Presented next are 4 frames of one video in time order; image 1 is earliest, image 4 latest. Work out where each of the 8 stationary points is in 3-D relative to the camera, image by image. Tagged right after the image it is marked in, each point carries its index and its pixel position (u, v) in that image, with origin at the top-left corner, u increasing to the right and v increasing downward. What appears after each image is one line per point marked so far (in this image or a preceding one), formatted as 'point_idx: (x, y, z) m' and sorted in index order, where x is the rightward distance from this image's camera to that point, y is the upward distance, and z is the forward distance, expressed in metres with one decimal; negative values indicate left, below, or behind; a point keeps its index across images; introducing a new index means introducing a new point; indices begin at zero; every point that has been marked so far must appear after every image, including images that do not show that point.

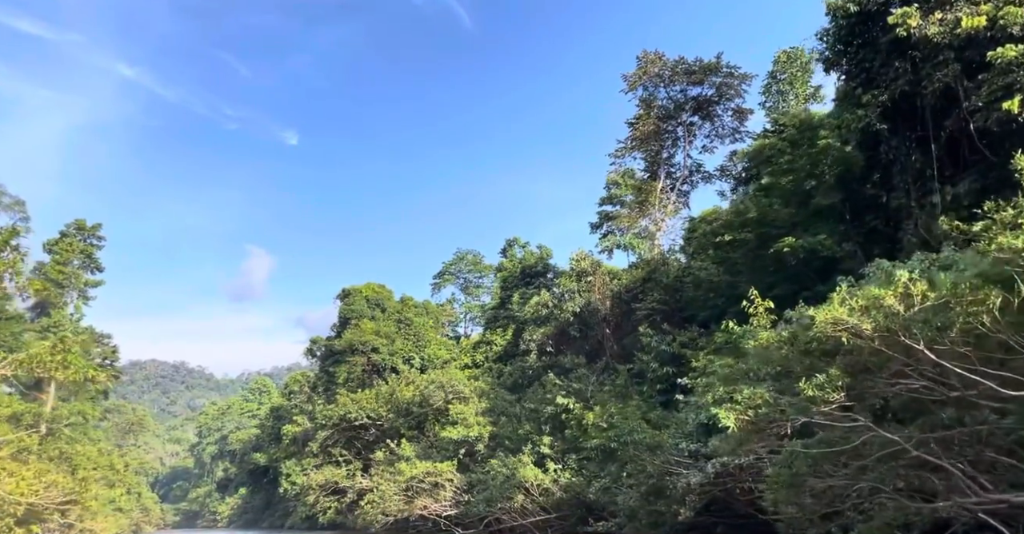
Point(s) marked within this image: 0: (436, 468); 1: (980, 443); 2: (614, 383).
0: (-1.9, -5.2, +18.2) m
1: (+4.6, -1.7, +6.9) m
2: (+2.5, -2.8, +17.1) m
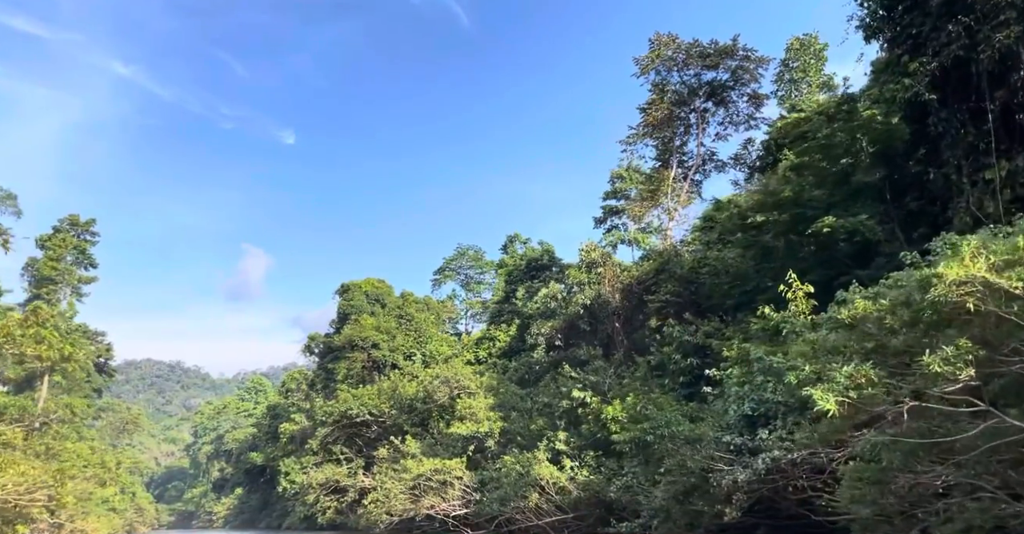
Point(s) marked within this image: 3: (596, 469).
0: (-1.6, -4.8, +17.2) m
1: (+4.9, -1.4, +6.0) m
2: (+2.8, -2.5, +16.2) m
3: (+1.8, -4.3, +15.1) m
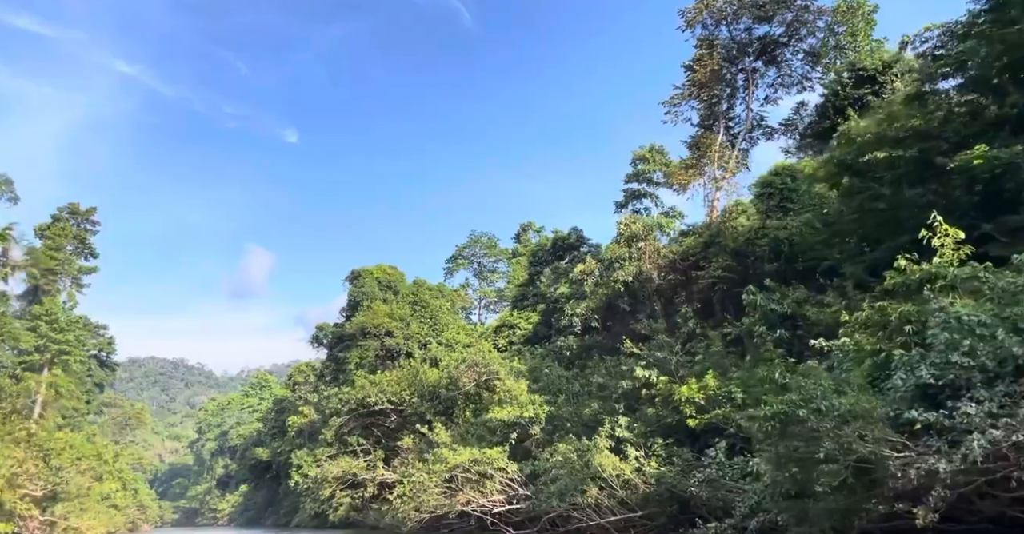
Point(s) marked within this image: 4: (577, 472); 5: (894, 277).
0: (-0.6, -4.0, +15.0) m
1: (+5.9, -0.6, +3.7) m
2: (+3.8, -1.7, +13.9) m
3: (+2.8, -3.5, +12.9) m
4: (+1.2, -3.8, +13.1) m
5: (+5.2, -0.1, +9.6) m
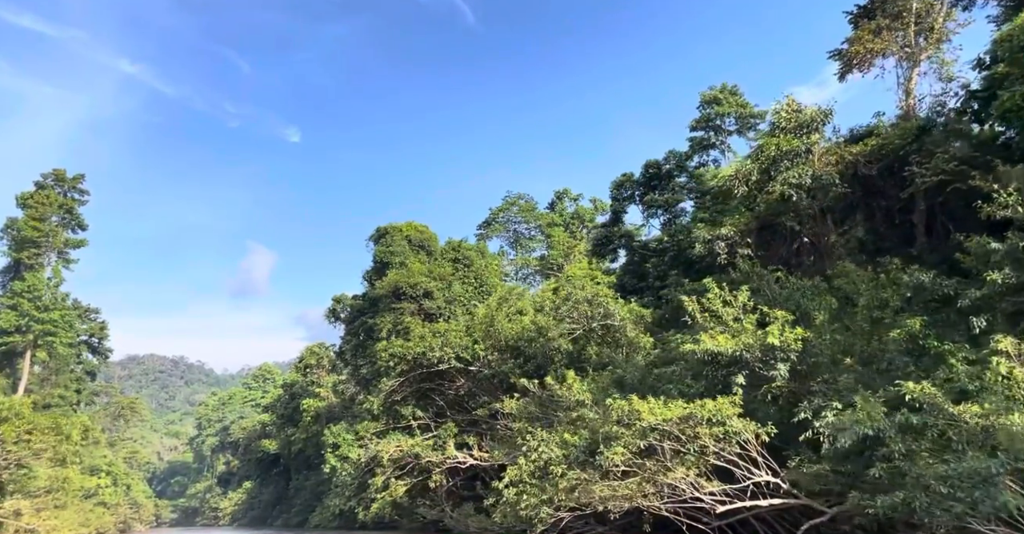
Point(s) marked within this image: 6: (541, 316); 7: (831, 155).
0: (+2.2, -1.7, +8.2) m
1: (+8.7, +1.7, -3.0) m
2: (+6.6, +0.6, +7.1) m
3: (+5.6, -1.3, +6.1) m
4: (+4.0, -1.5, +6.4) m
5: (+8.0, +2.2, +2.8) m
6: (+0.9, -1.0, +16.3) m
7: (+7.7, +2.8, +16.5) m
